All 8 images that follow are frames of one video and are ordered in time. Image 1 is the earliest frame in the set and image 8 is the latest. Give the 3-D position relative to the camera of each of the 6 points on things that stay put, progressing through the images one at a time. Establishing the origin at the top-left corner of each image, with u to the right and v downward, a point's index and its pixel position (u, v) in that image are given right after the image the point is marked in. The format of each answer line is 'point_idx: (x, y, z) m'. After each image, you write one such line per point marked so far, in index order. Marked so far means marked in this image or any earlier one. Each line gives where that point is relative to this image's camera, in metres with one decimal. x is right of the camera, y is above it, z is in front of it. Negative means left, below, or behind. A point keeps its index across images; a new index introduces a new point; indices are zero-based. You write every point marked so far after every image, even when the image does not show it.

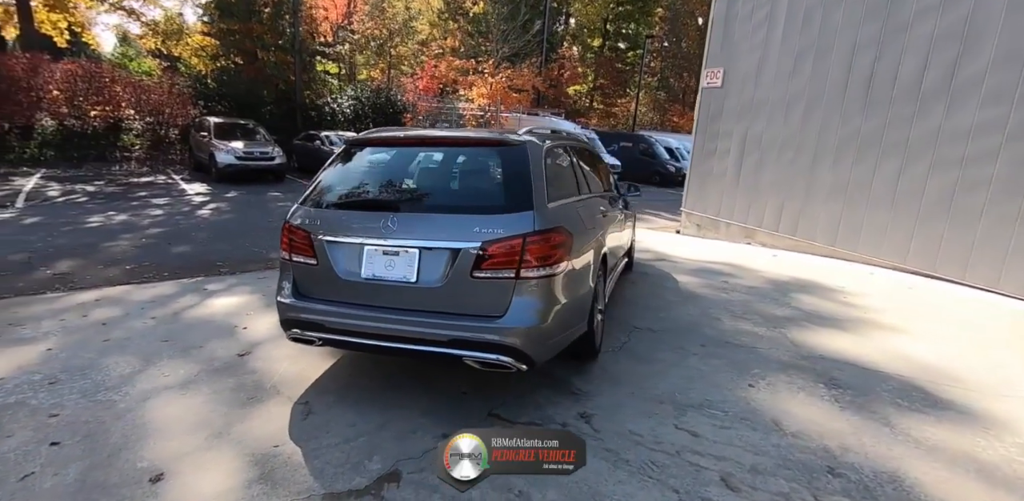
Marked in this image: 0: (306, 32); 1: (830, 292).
0: (-6.6, +7.0, +16.9) m
1: (+3.1, -0.4, +5.3) m
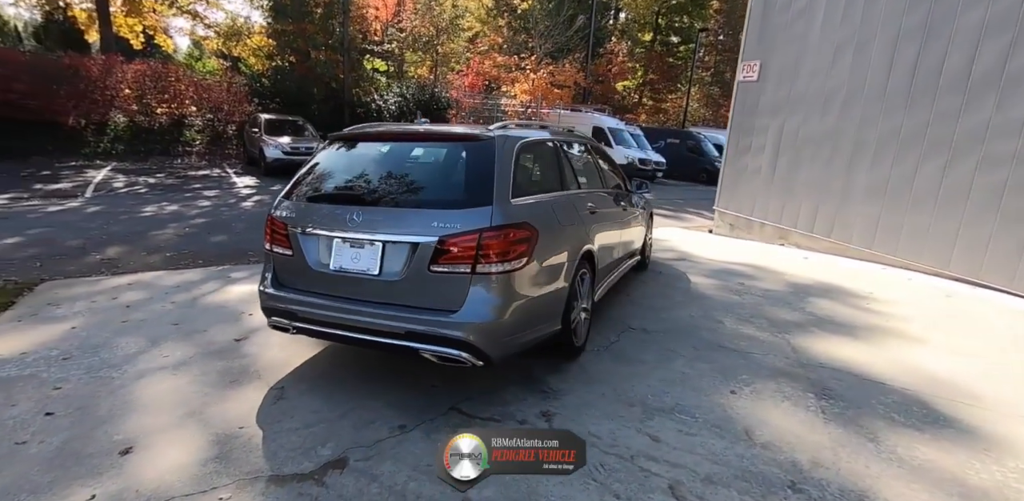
0: (-5.2, +7.2, +17.4) m
1: (+3.2, -0.5, +5.0) m
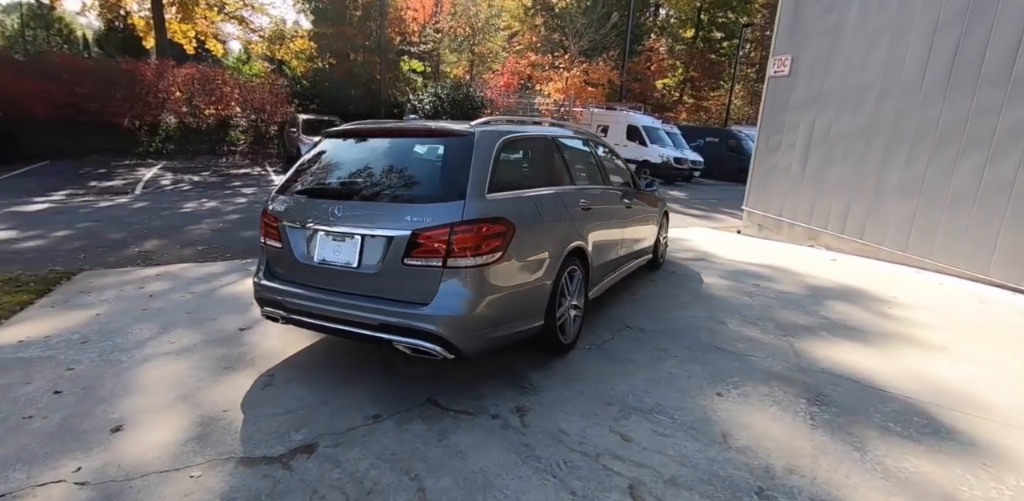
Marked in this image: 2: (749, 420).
0: (-4.0, +7.3, +17.8) m
1: (+3.2, -0.5, +4.7) m
2: (+1.2, -0.9, +2.8) m
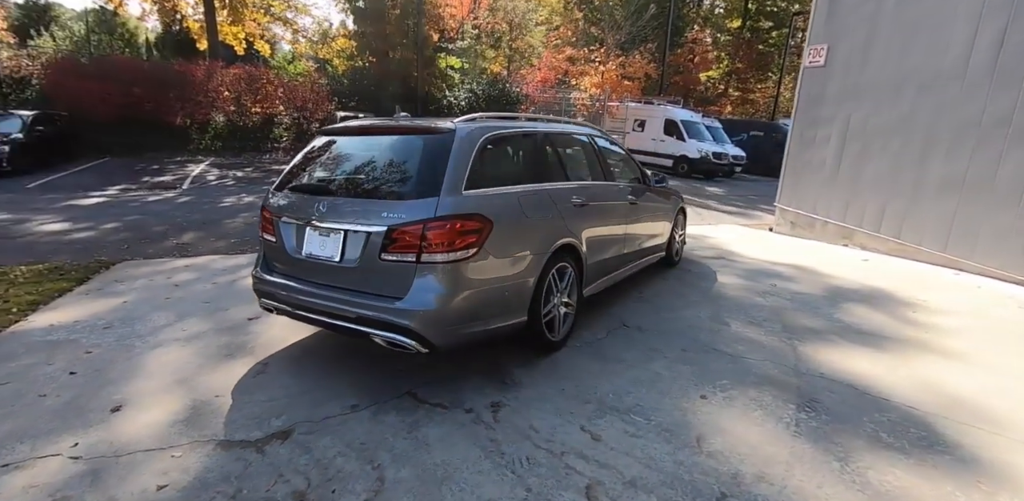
0: (-2.8, +7.5, +18.0) m
1: (+3.2, -0.5, +4.5) m
2: (+1.1, -0.9, +2.7) m
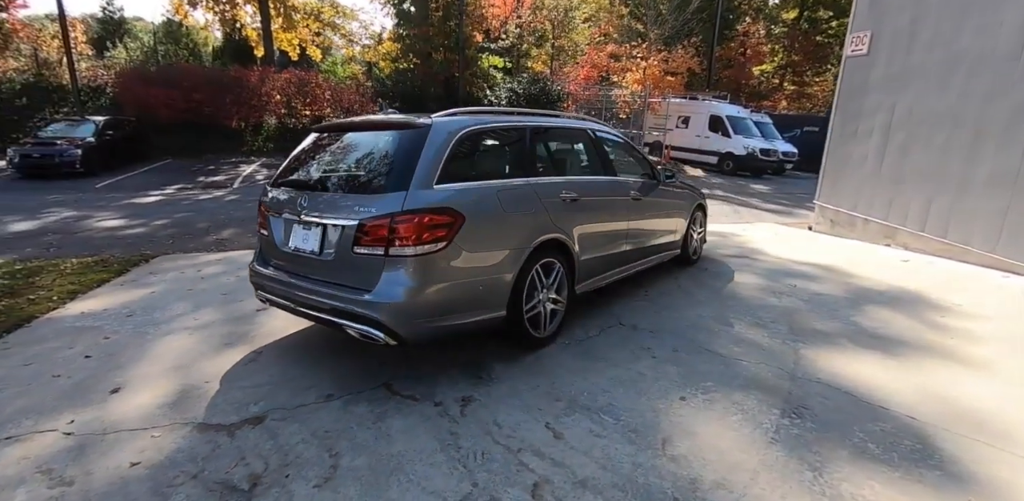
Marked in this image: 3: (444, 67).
0: (-1.4, +7.6, +18.2) m
1: (+3.2, -0.5, +4.1) m
2: (+0.9, -0.9, +2.6) m
3: (-2.3, +6.2, +17.9) m
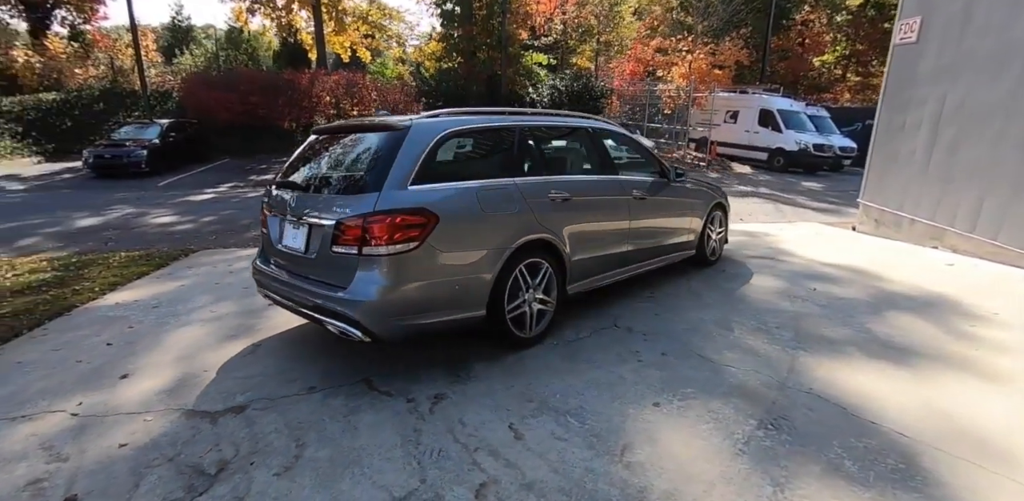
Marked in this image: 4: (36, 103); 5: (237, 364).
0: (+0.1, +7.7, +18.3) m
1: (+3.2, -0.5, +3.8) m
2: (+0.7, -0.9, +2.5) m
3: (-0.8, +6.3, +18.1) m
4: (-14.5, +4.5, +16.2) m
5: (-1.7, -0.7, +3.3) m
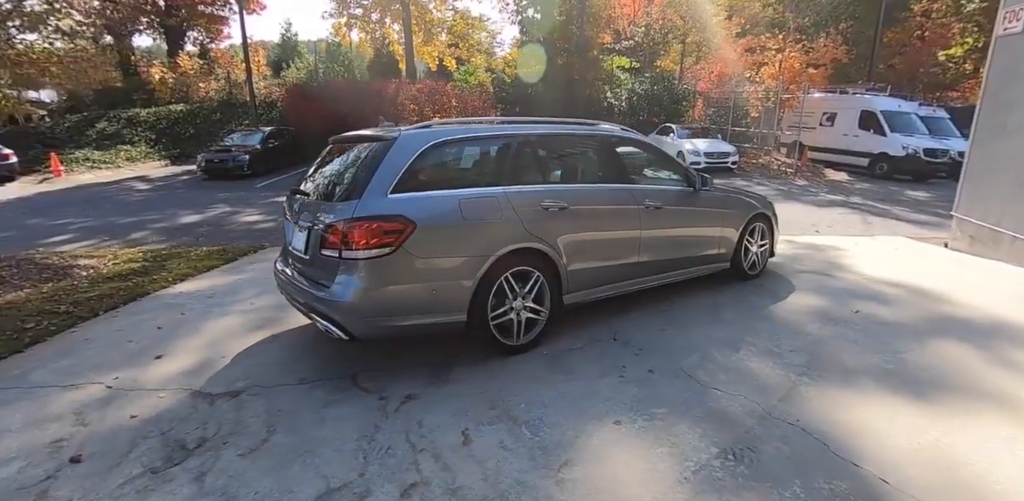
0: (+2.8, +7.5, +18.1) m
1: (+3.1, -0.7, +3.3) m
2: (+0.5, -0.9, +2.4) m
3: (+1.8, +6.1, +18.1) m
4: (-12.0, +4.8, +18.6) m
5: (-1.8, -0.7, +3.7) m
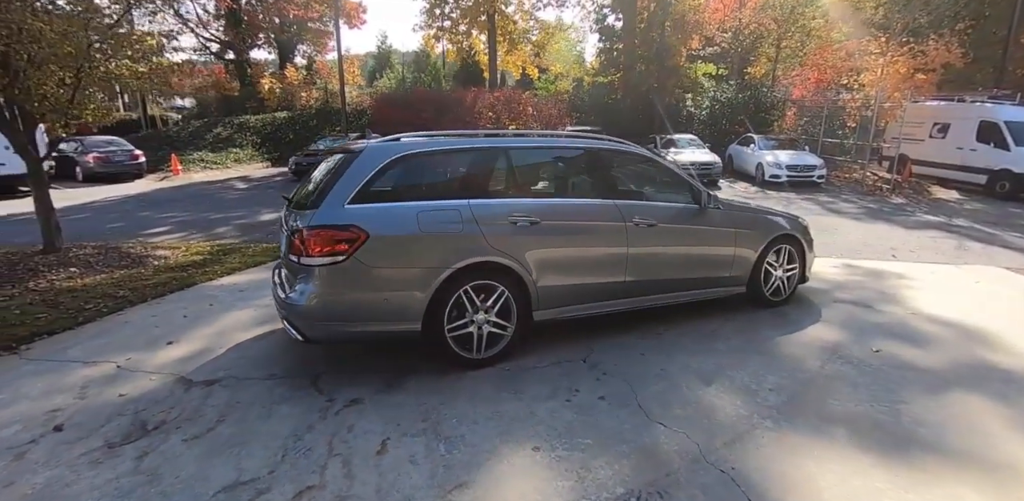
0: (+5.5, +7.0, +17.4) m
1: (+2.8, -0.9, +2.8) m
2: (0.0, -1.0, +2.3) m
3: (+4.4, +5.7, +17.6) m
4: (-9.2, +5.0, +20.5) m
5: (-2.0, -0.7, +4.0) m
